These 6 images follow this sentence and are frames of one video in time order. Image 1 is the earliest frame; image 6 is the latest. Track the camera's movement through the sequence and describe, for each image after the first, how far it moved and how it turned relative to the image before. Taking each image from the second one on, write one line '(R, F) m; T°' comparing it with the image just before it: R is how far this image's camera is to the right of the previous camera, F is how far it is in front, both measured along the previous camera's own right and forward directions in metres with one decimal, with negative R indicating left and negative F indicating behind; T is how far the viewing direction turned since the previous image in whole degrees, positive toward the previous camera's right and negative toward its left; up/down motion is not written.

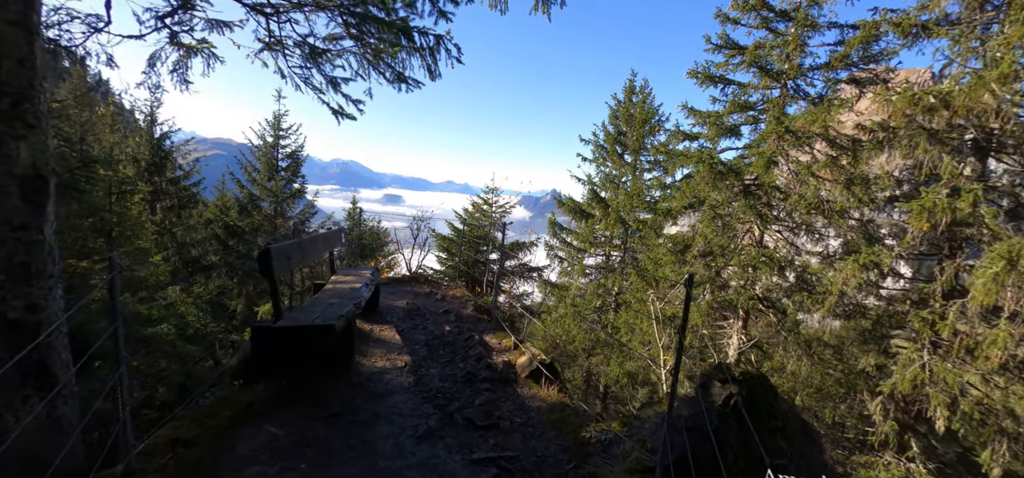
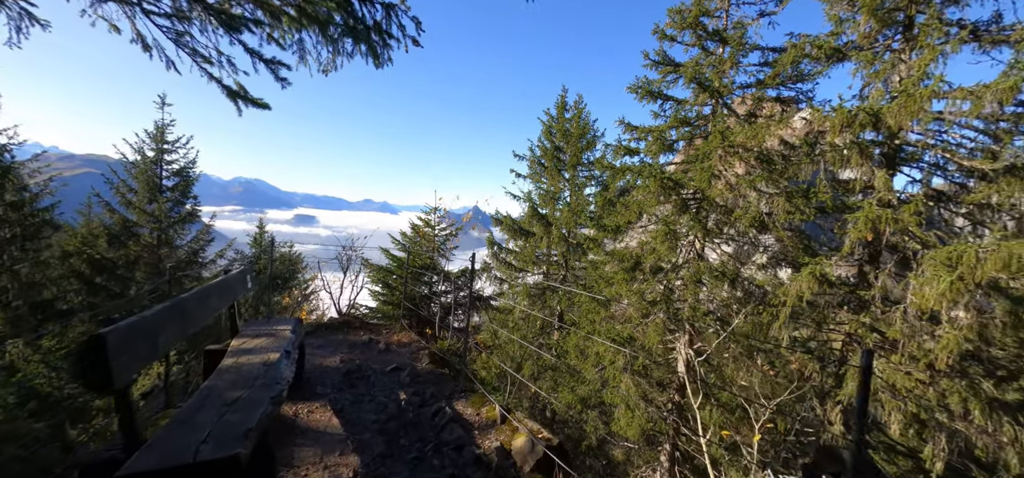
(-0.3, +0.6) m; +10°
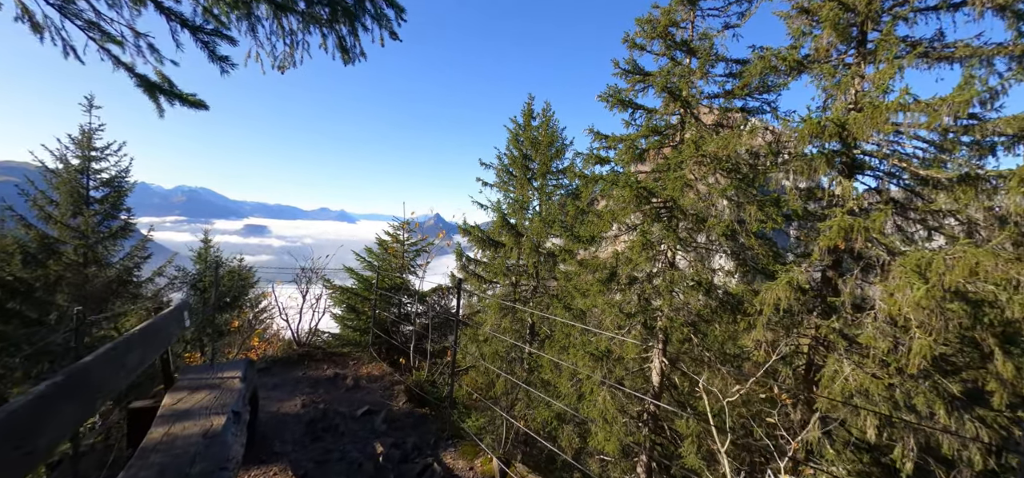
(-0.1, +0.3) m; +5°
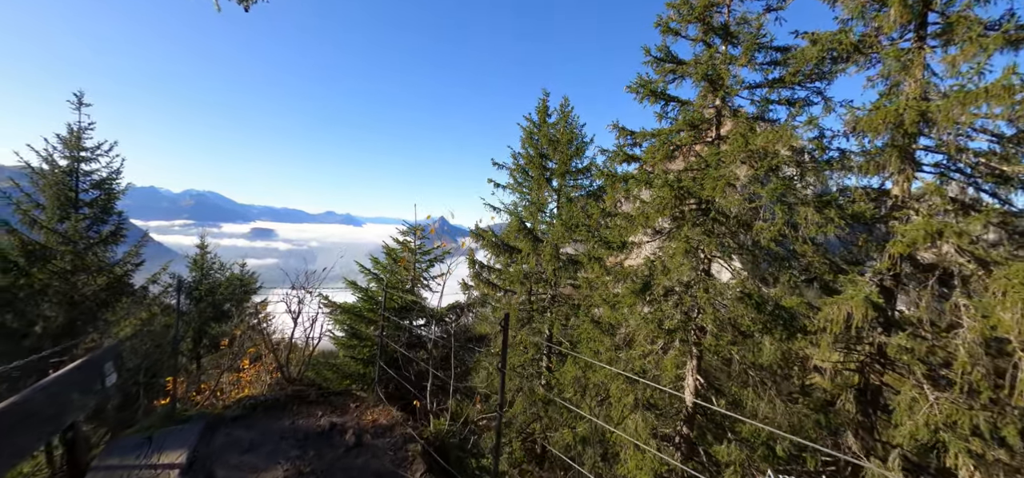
(-0.2, +0.6) m; -1°
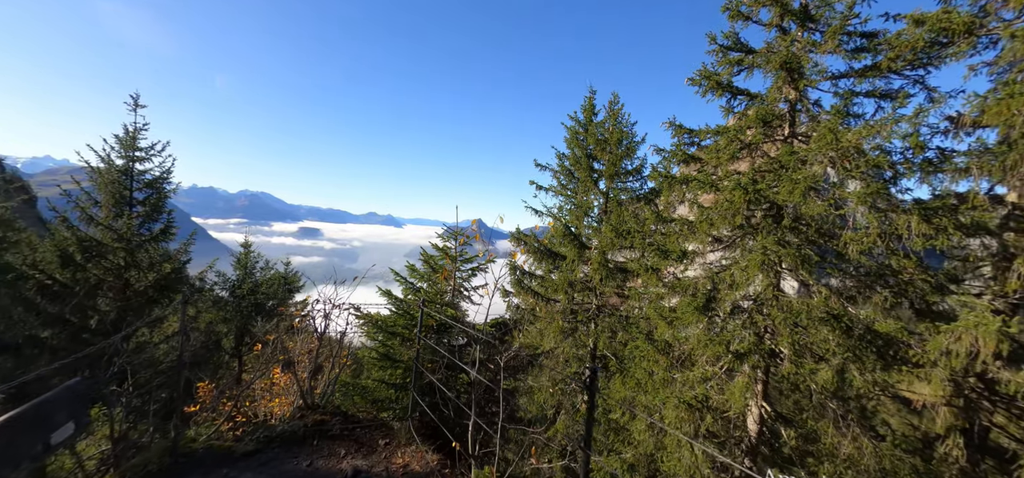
(-0.2, +0.4) m; -5°
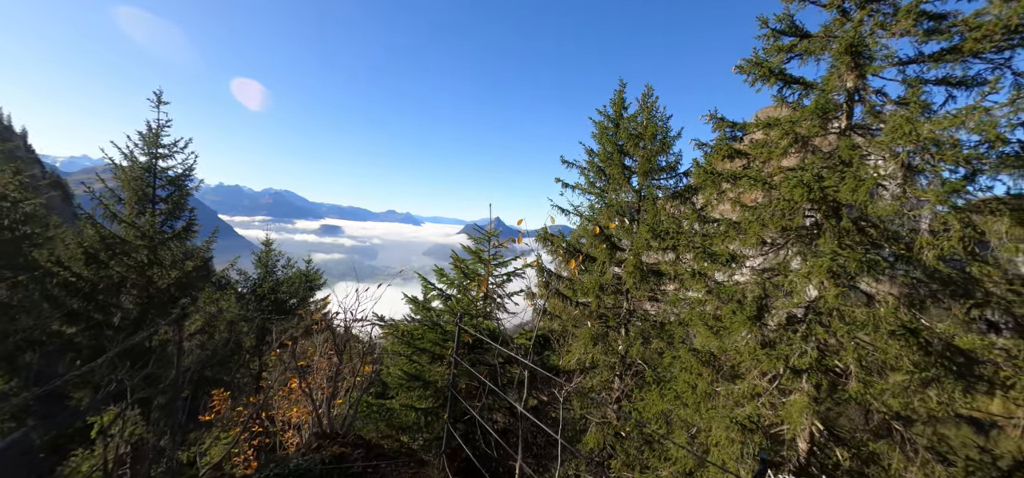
(-0.2, +0.3) m; -2°
